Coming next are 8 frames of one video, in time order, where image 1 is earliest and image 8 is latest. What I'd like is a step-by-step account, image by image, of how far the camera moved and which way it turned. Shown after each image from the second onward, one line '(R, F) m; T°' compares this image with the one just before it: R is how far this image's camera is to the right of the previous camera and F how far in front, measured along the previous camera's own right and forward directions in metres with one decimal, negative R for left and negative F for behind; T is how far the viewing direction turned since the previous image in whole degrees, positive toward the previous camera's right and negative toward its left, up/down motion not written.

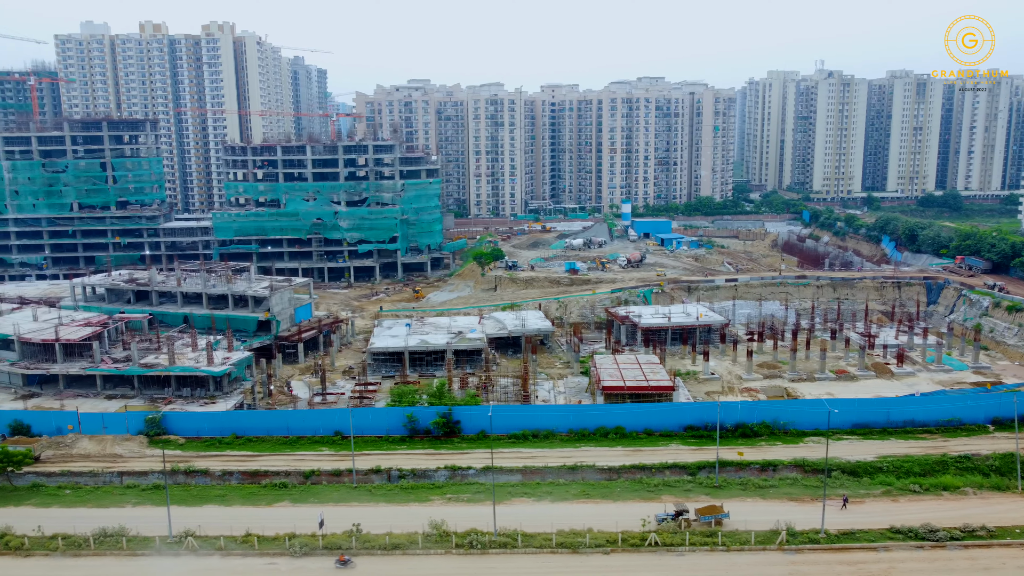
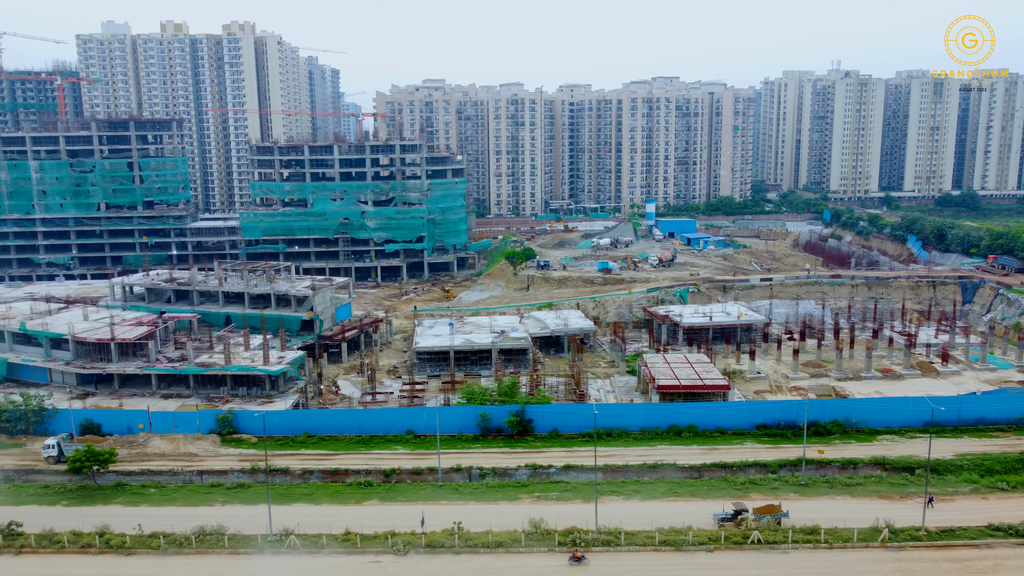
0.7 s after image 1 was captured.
(-3.0, 0.0) m; 0°
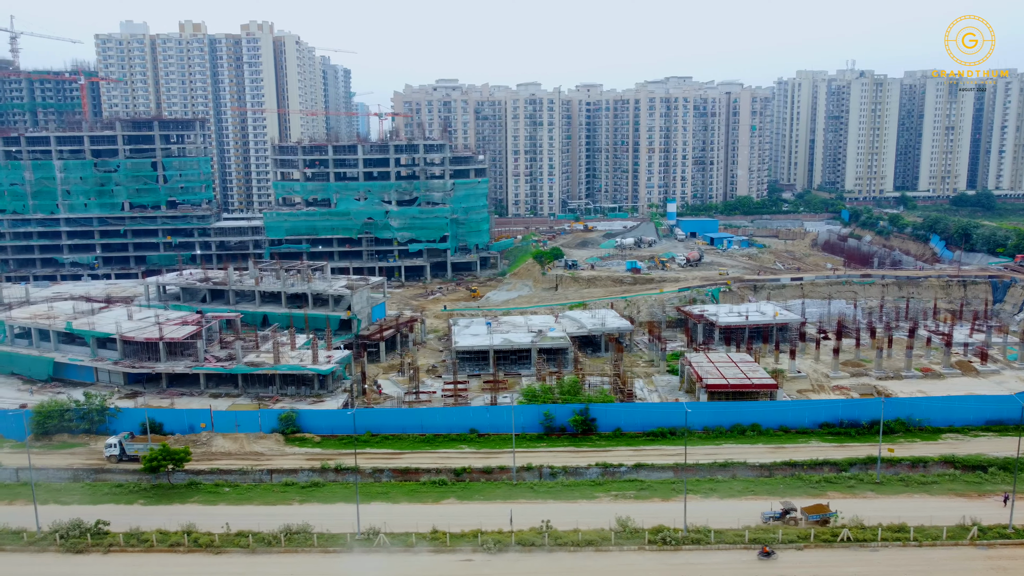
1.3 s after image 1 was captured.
(-2.7, 0.0) m; 0°
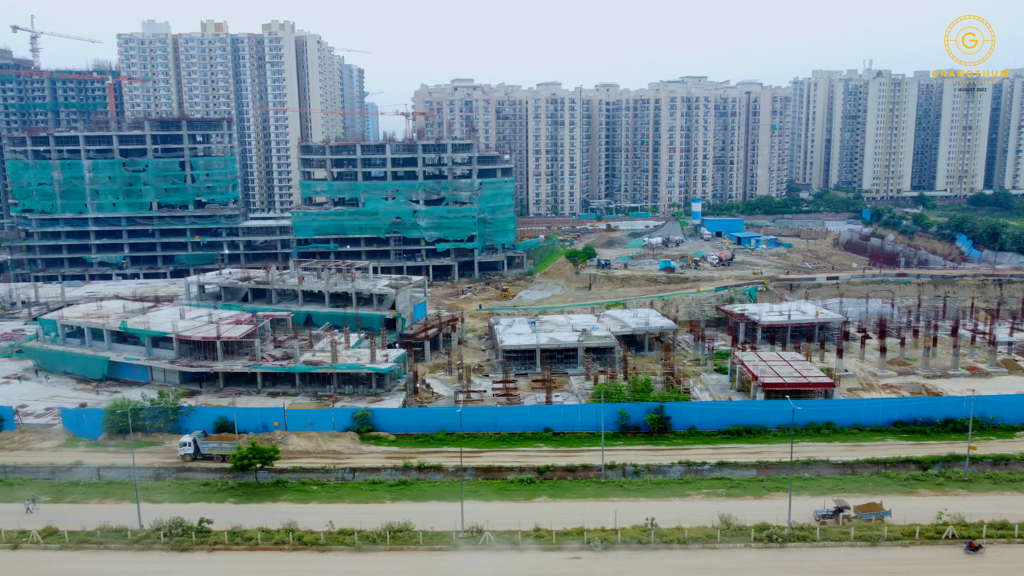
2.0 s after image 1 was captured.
(-3.2, 0.0) m; 0°
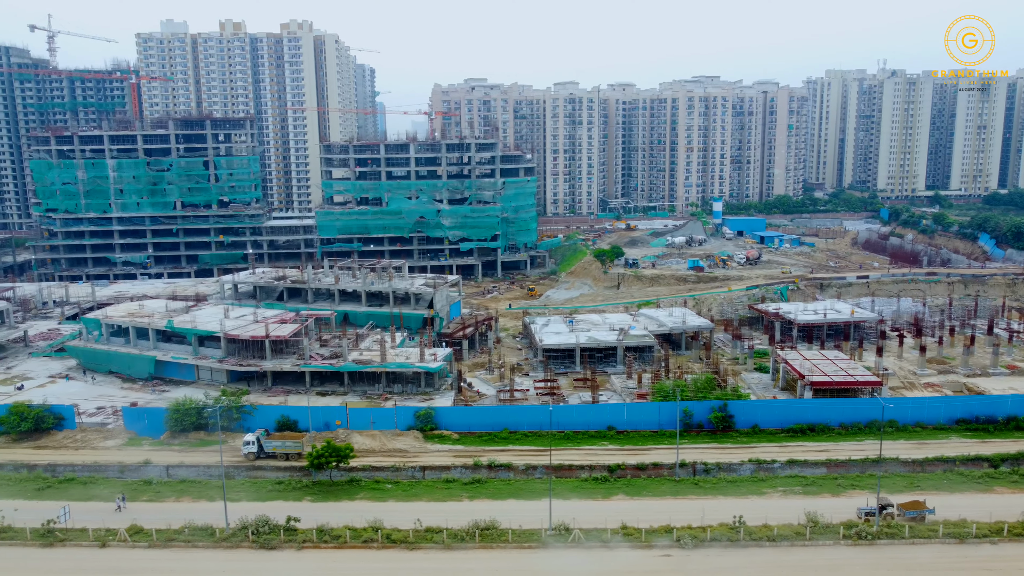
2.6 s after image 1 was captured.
(-2.7, 0.0) m; 0°
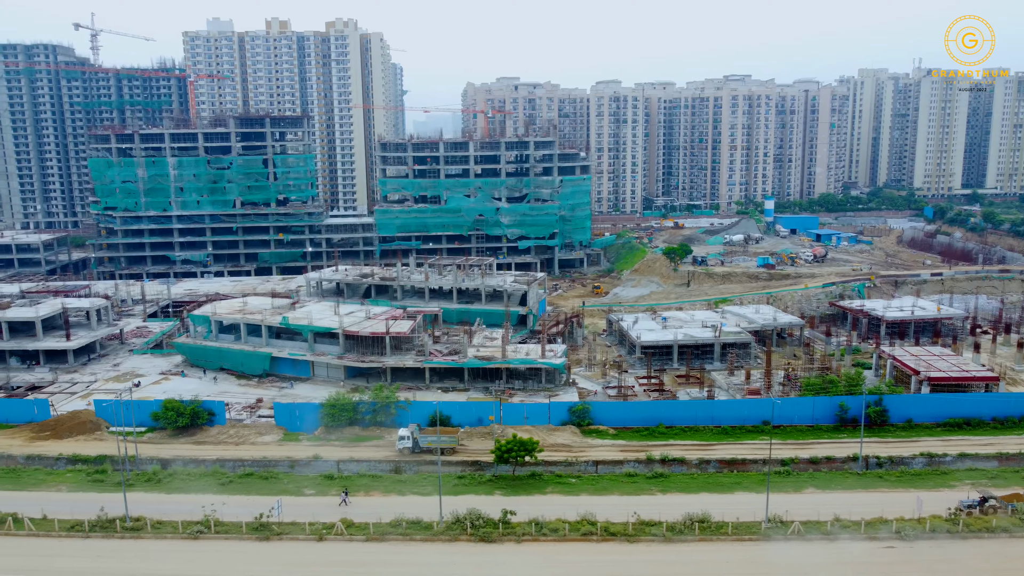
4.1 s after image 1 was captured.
(-6.6, -0.1) m; 0°
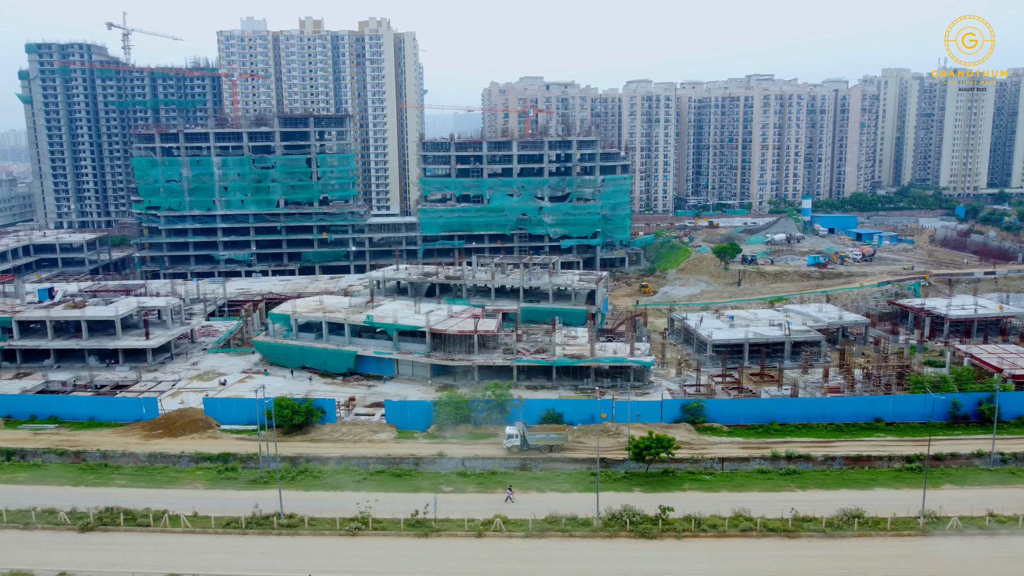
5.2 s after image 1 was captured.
(-4.8, -0.1) m; 0°
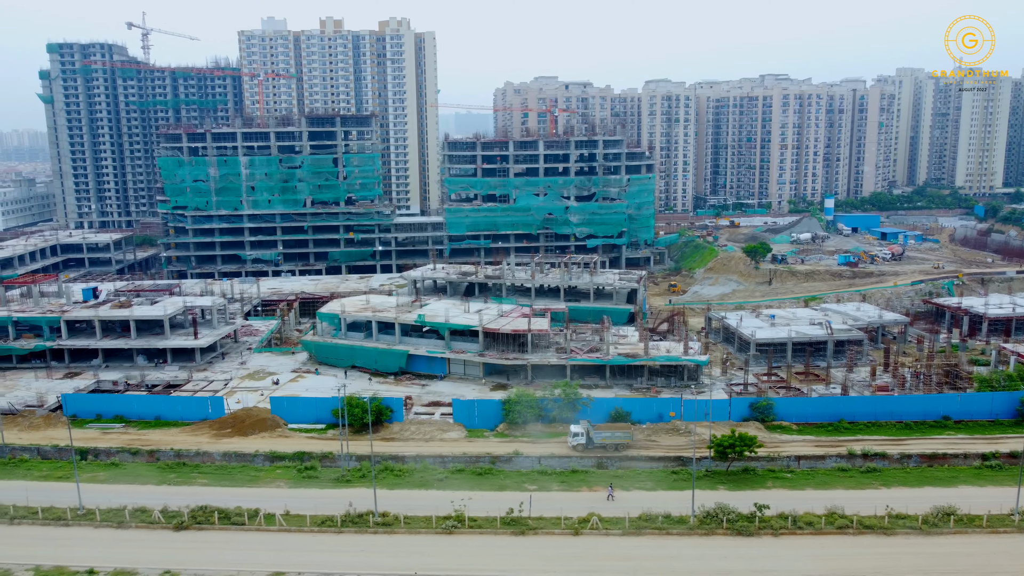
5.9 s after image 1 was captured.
(-3.0, -0.1) m; 0°
